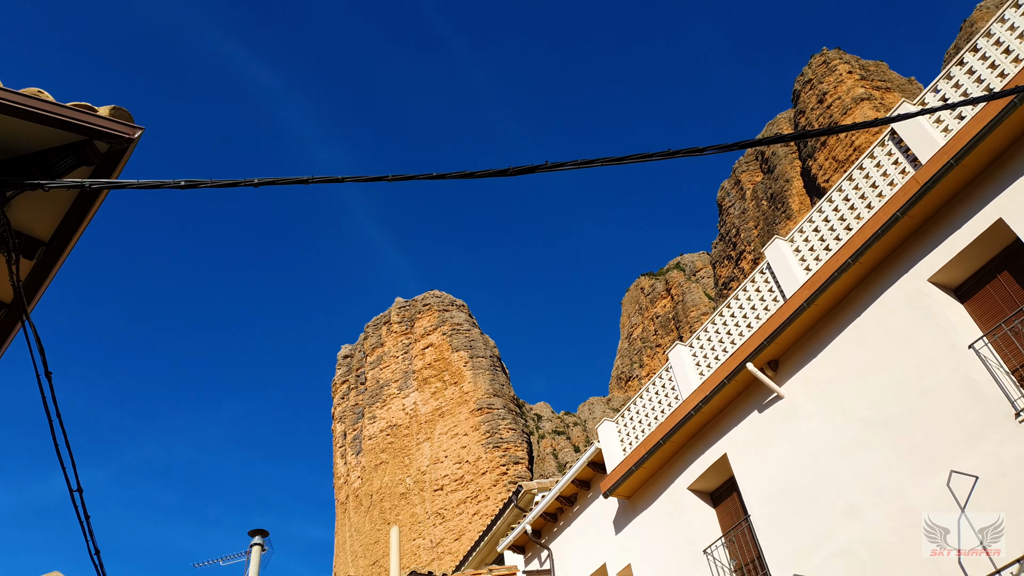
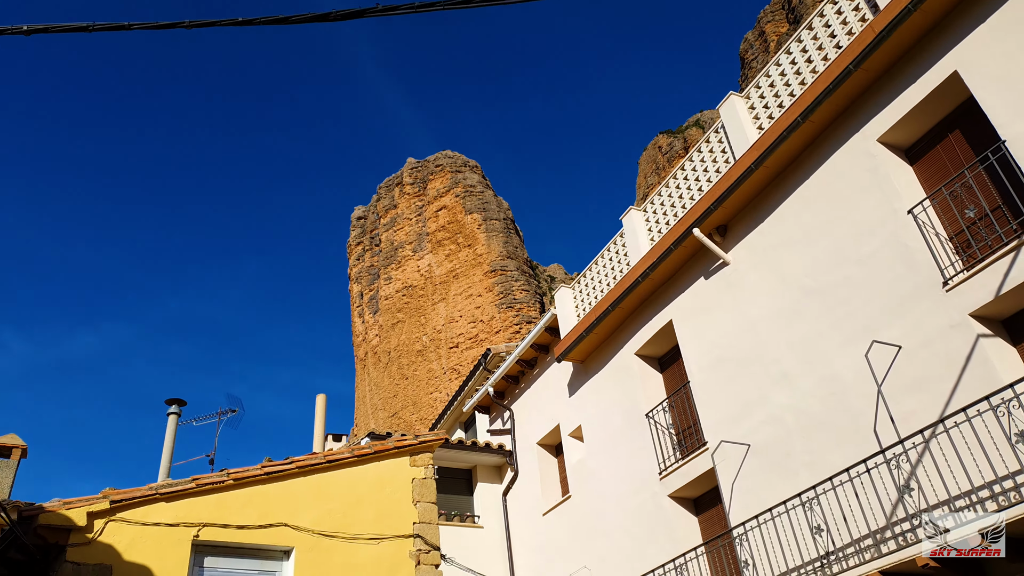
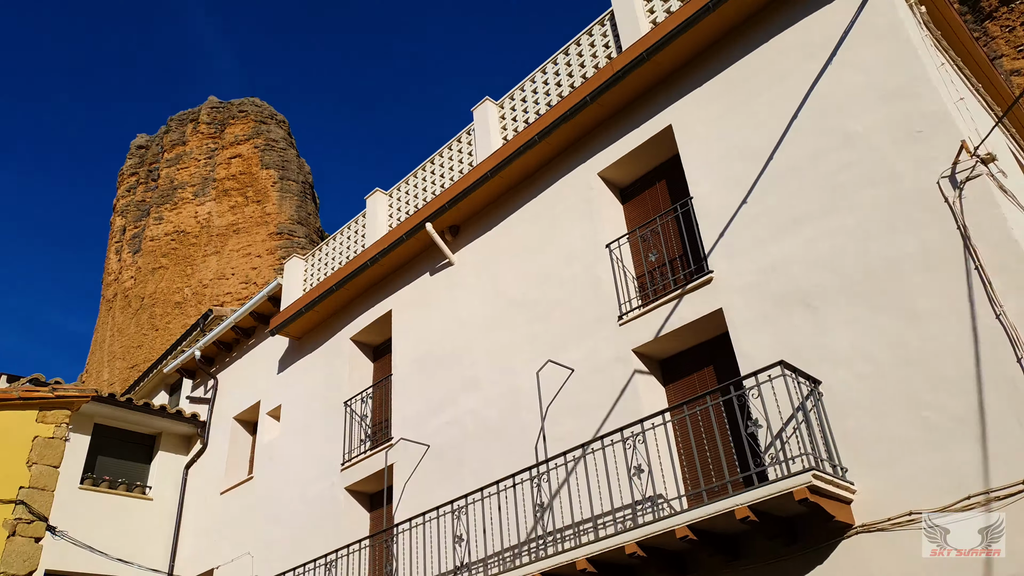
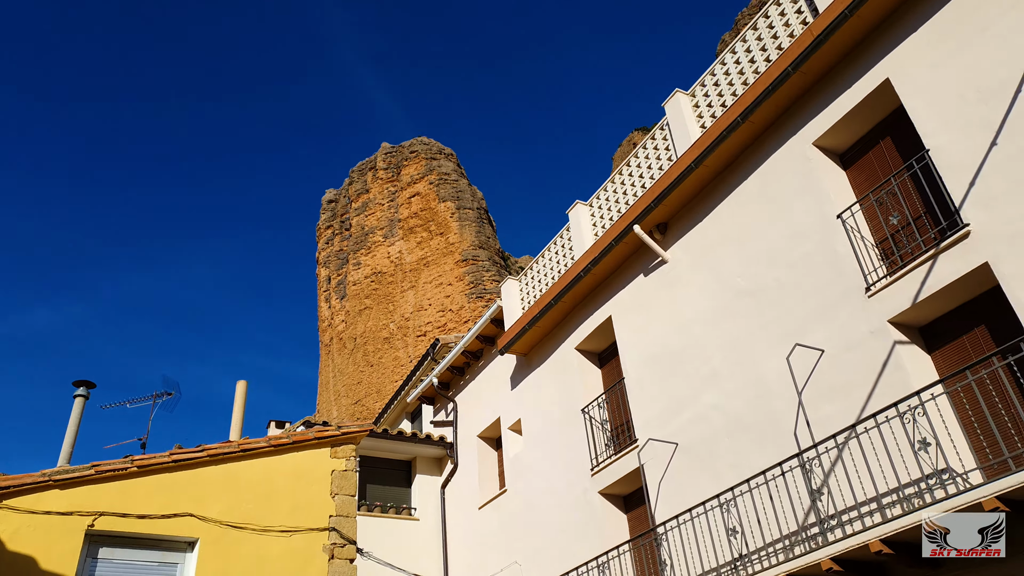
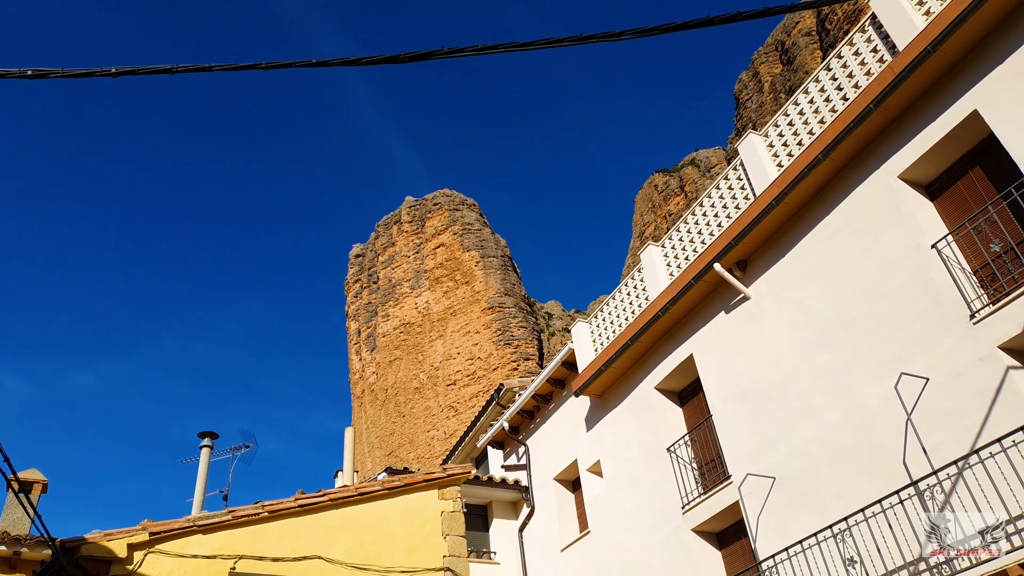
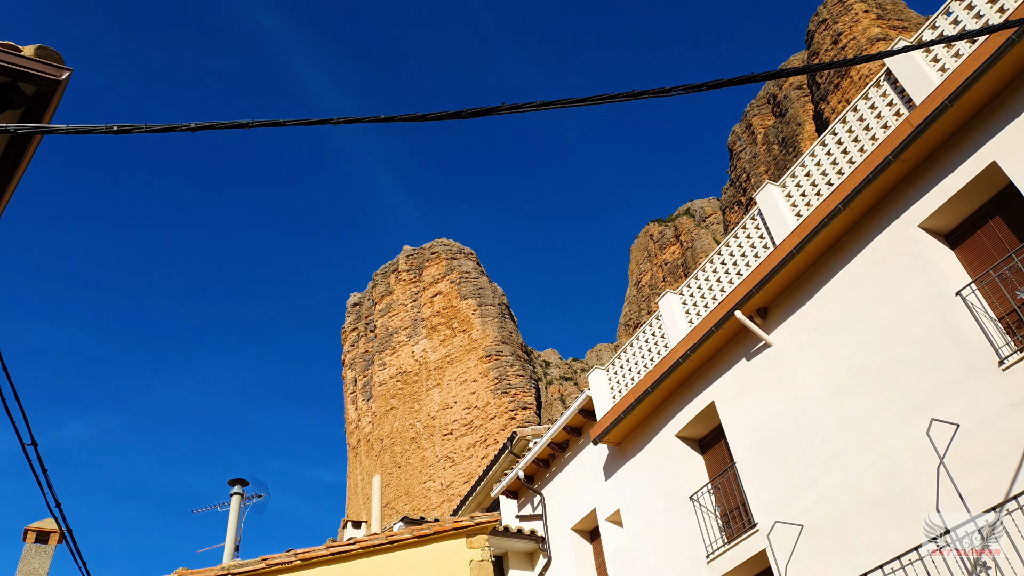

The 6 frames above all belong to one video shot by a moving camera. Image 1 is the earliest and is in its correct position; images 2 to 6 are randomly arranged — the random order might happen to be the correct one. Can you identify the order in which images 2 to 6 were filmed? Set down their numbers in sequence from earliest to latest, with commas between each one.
6, 5, 2, 4, 3
